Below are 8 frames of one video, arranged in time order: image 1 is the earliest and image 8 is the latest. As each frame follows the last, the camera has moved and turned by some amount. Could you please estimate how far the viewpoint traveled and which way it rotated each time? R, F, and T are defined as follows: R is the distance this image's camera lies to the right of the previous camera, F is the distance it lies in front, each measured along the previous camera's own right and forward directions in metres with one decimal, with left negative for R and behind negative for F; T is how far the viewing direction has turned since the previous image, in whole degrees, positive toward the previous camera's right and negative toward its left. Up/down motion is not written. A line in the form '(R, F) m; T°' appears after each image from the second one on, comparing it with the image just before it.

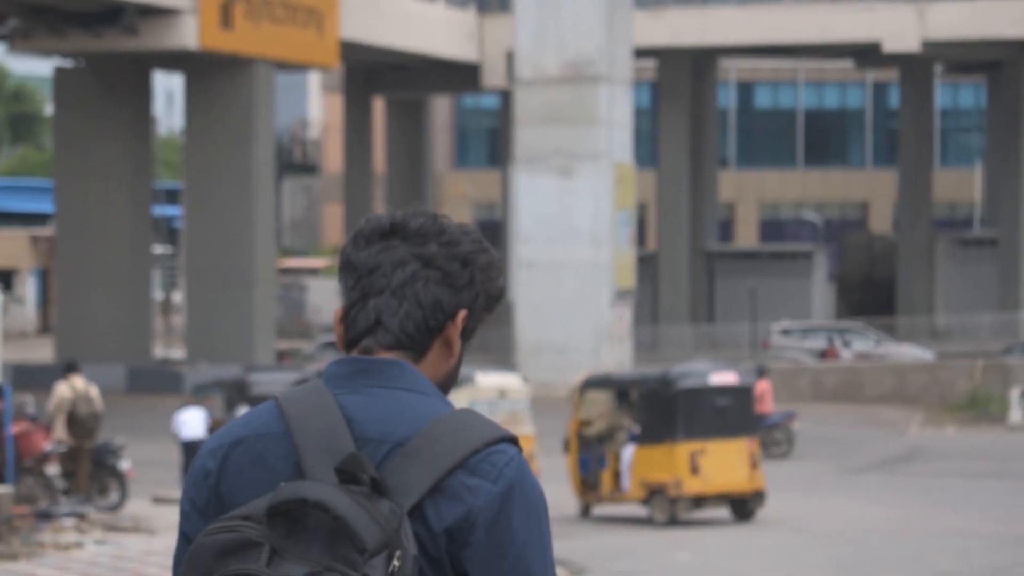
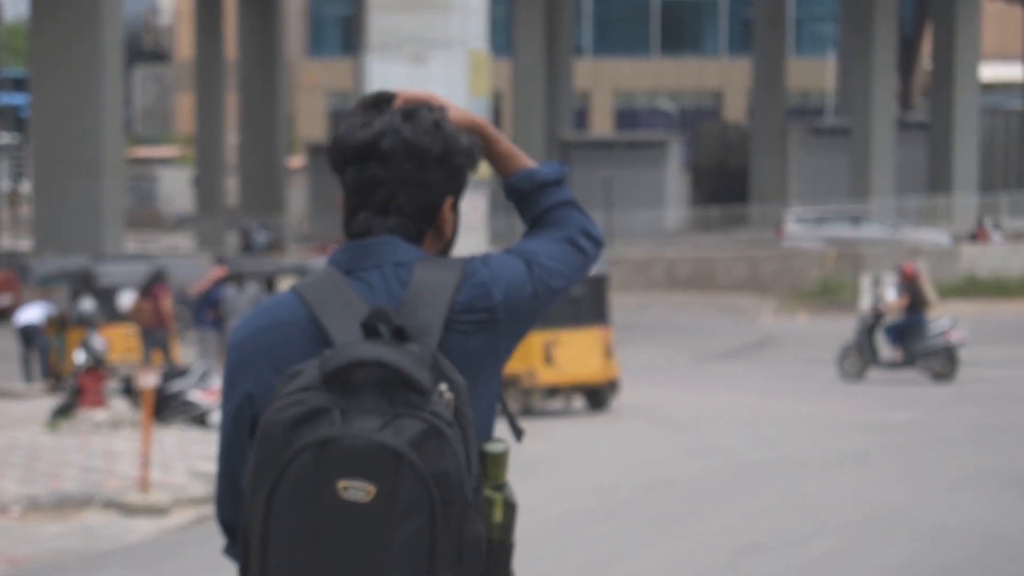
(-0.7, -0.1) m; +6°
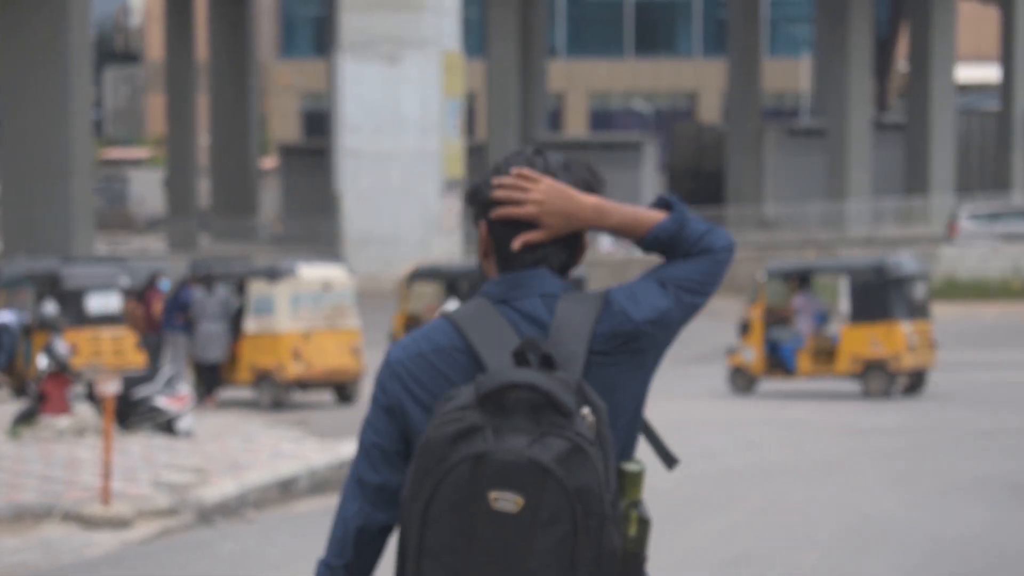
(0.0, +0.4) m; +1°
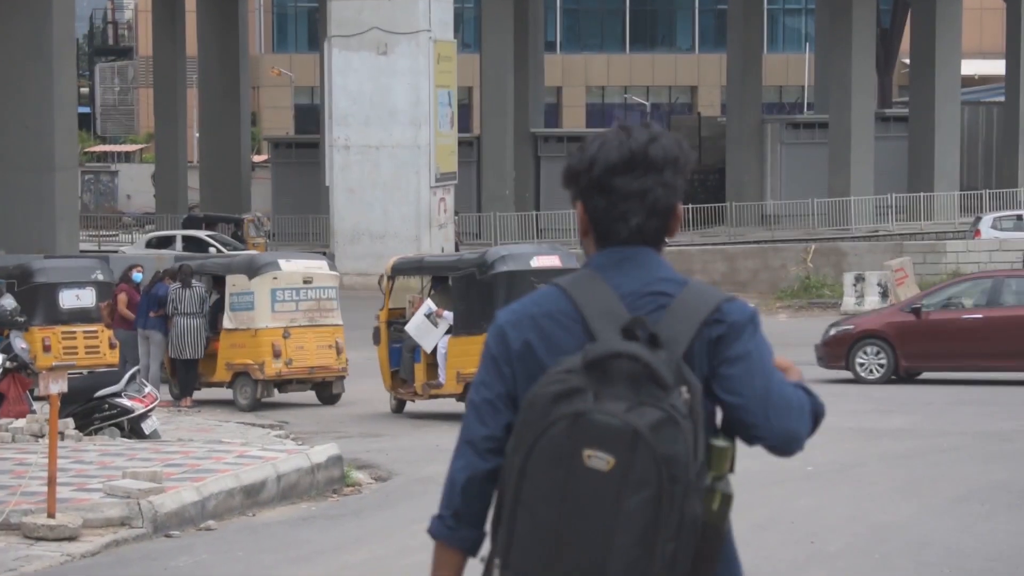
(+0.1, +0.9) m; 0°
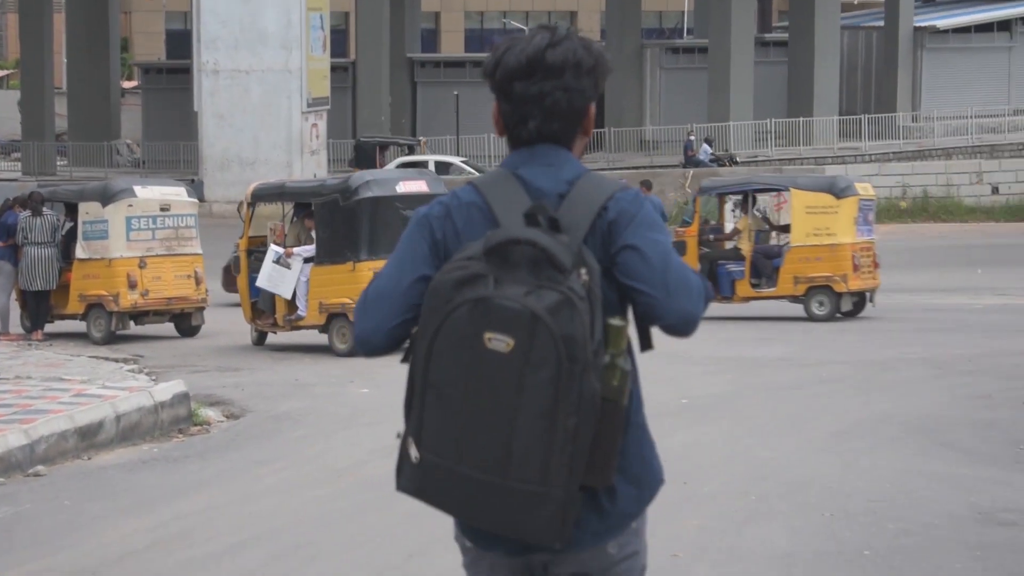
(+0.2, +0.7) m; +4°
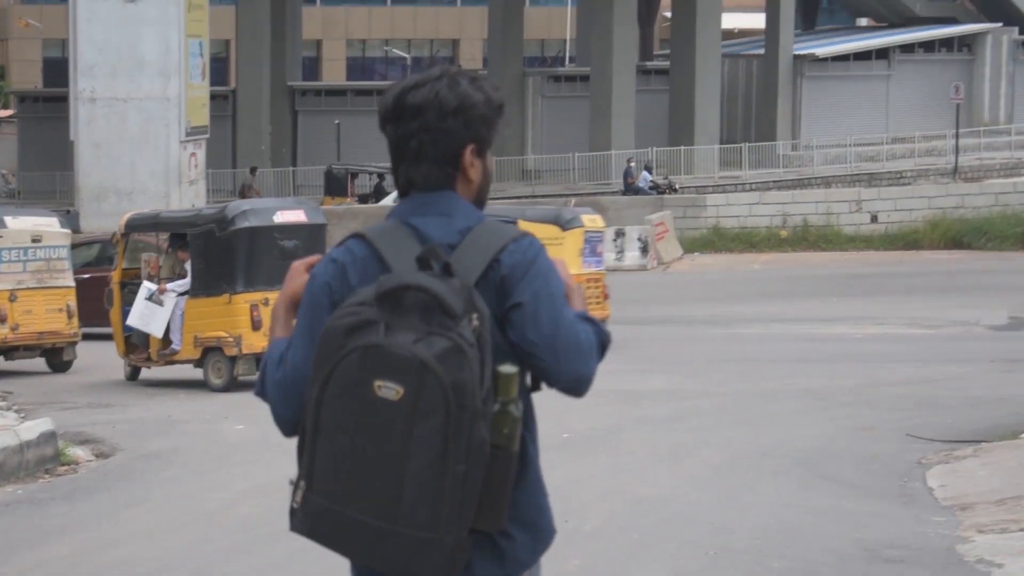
(0.0, +0.2) m; +4°
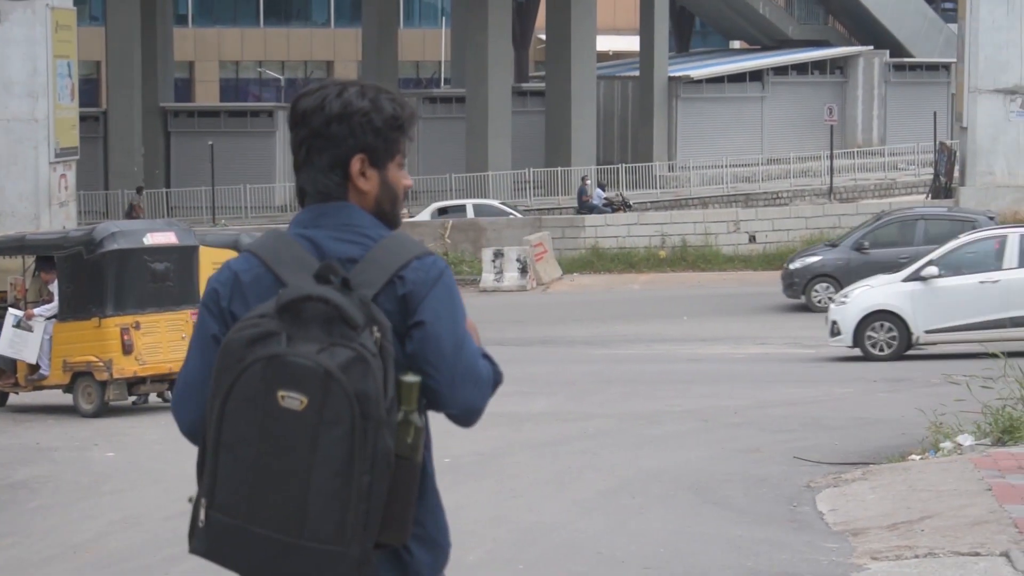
(0.0, +0.2) m; +5°
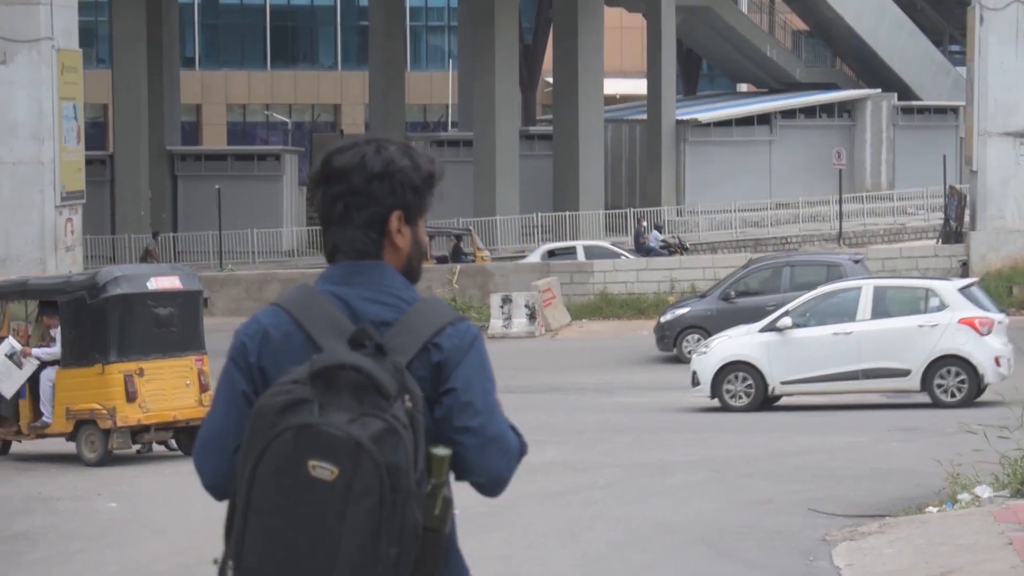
(0.0, +0.1) m; 0°
